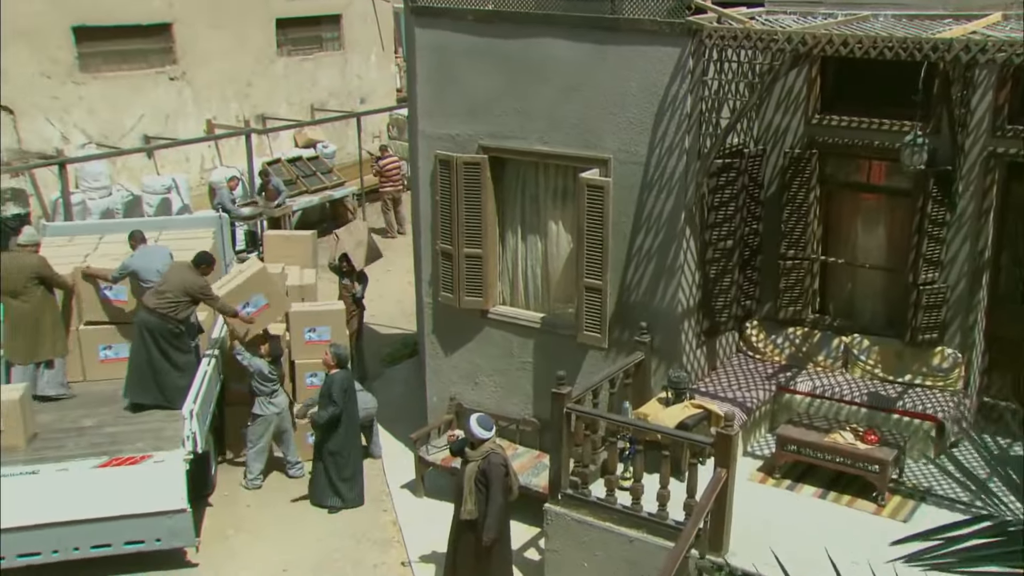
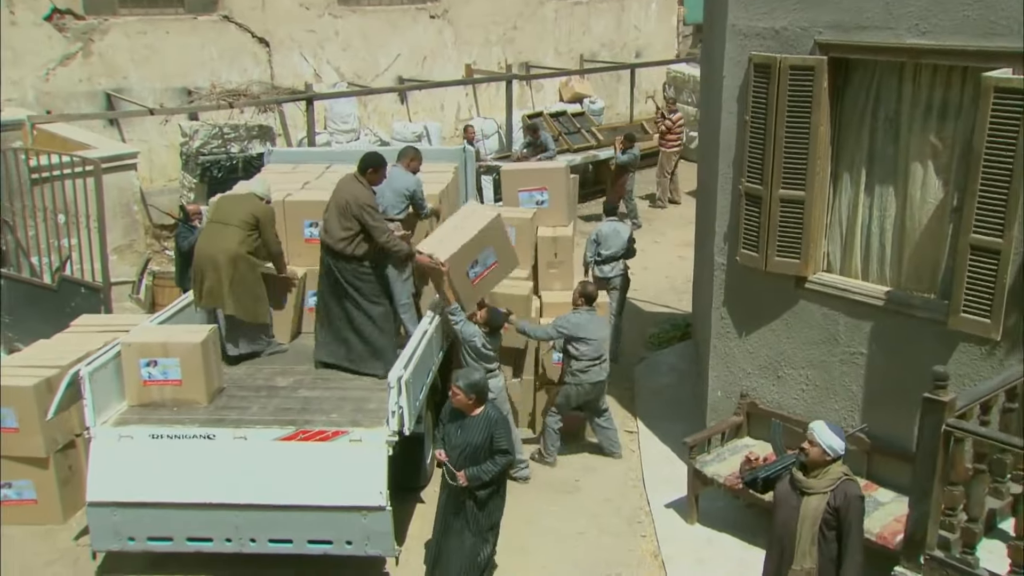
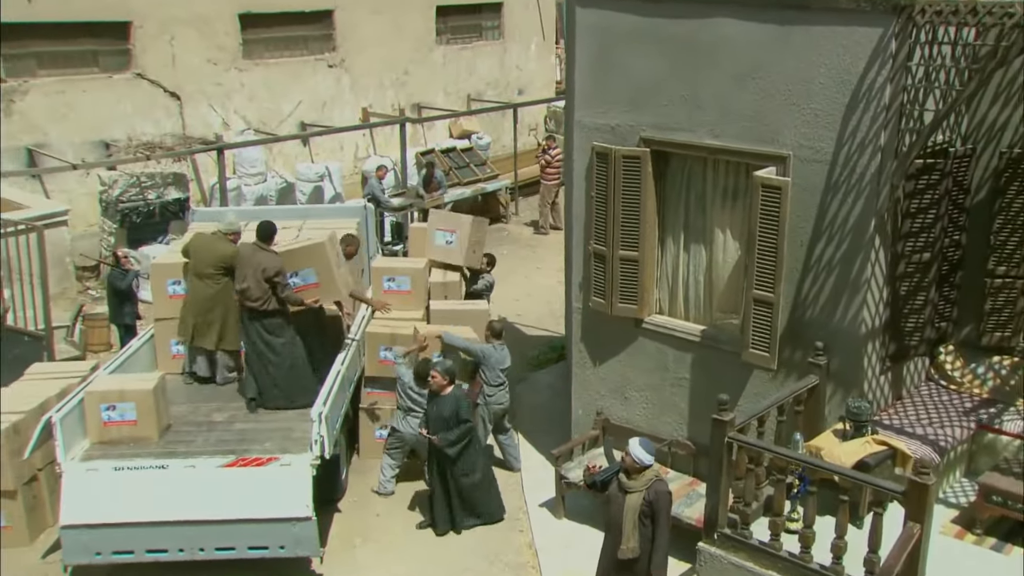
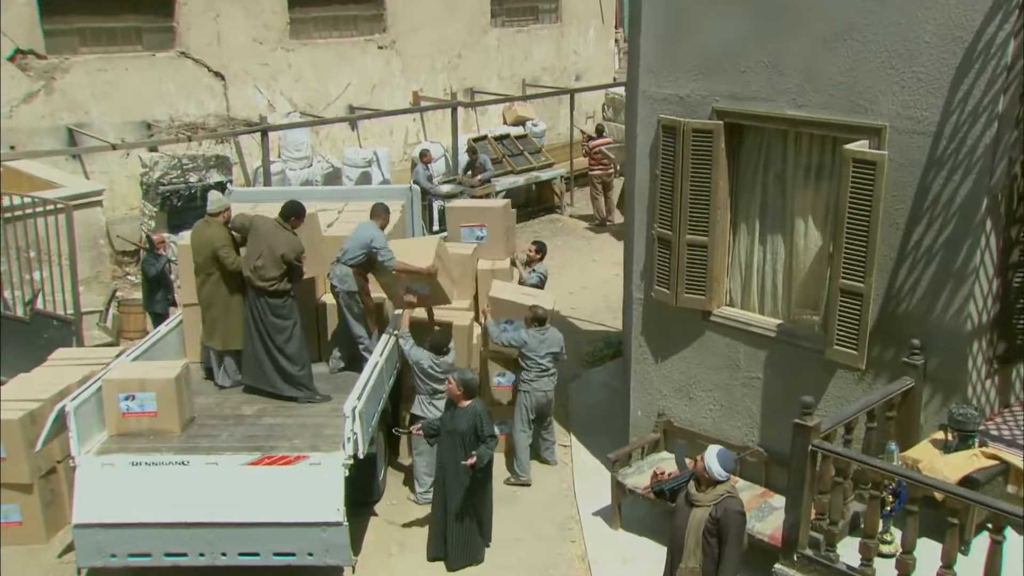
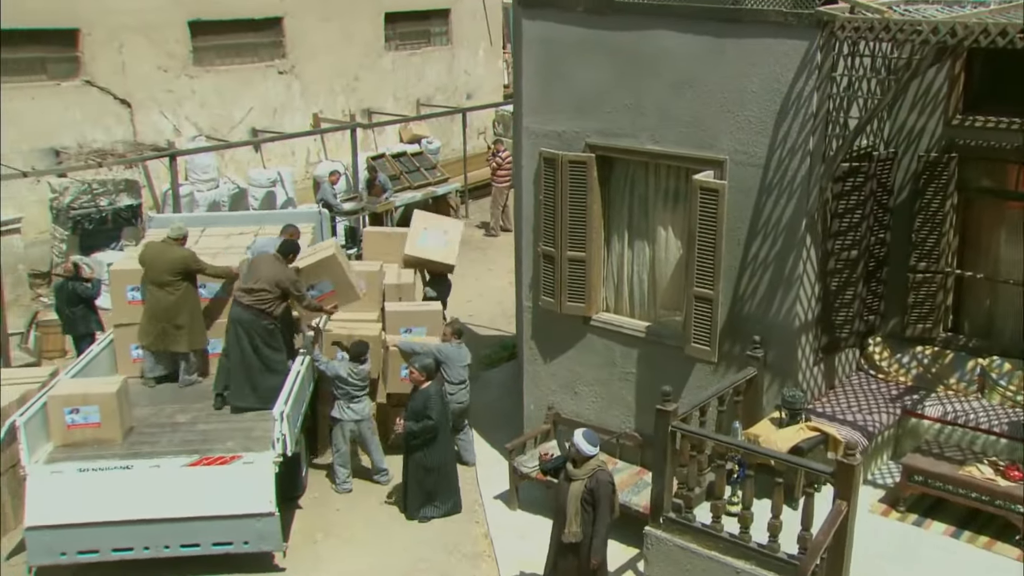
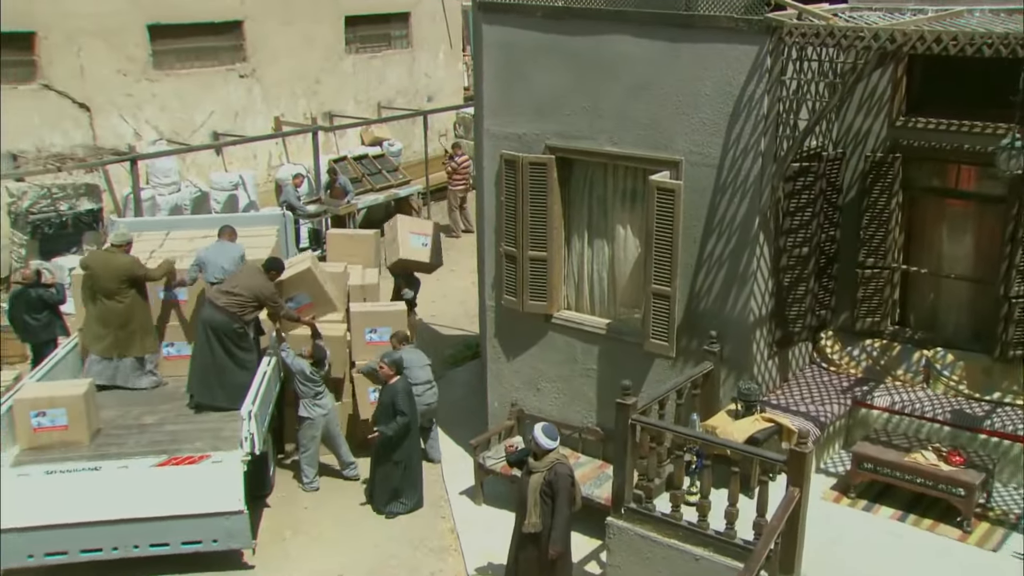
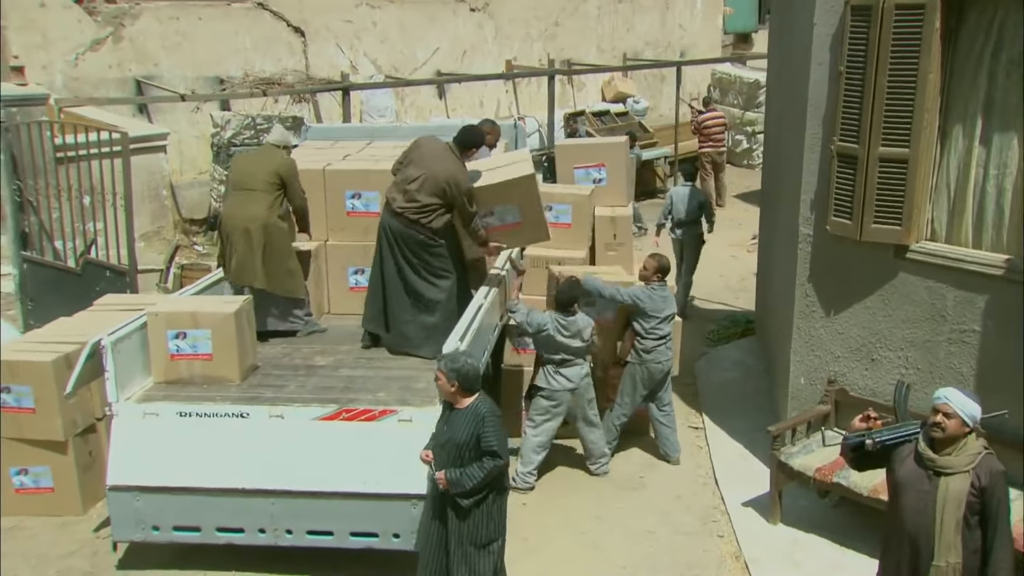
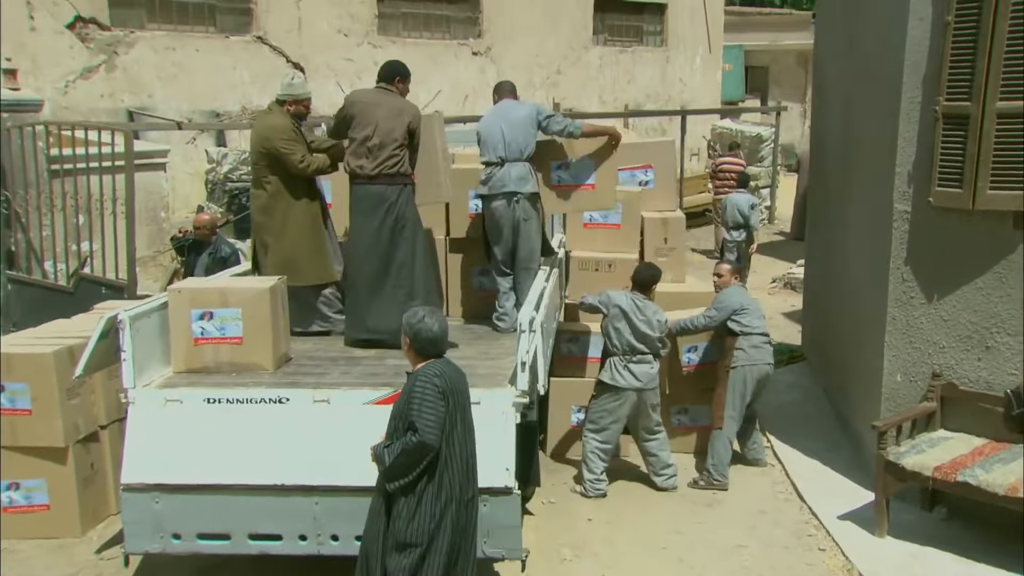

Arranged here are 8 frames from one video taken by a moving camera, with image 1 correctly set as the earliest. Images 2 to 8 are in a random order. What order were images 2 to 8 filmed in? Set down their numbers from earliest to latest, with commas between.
6, 5, 3, 4, 2, 7, 8
